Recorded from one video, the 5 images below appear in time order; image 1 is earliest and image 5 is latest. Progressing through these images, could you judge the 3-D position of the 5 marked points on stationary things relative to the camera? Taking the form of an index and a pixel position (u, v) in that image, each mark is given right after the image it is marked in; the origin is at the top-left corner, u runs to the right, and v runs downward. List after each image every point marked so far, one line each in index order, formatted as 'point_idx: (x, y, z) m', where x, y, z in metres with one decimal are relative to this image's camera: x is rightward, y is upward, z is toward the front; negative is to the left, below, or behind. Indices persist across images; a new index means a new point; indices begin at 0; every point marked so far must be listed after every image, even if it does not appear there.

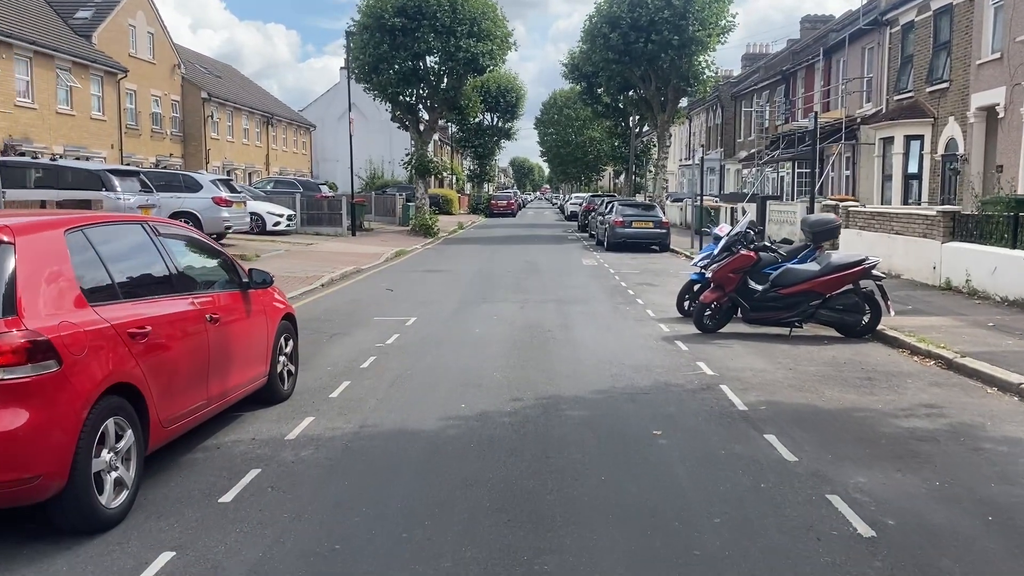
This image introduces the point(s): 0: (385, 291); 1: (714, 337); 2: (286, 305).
0: (-2.3, -0.1, +15.4) m
1: (+2.5, -0.6, +10.6) m
2: (-1.9, -0.2, +7.2) m
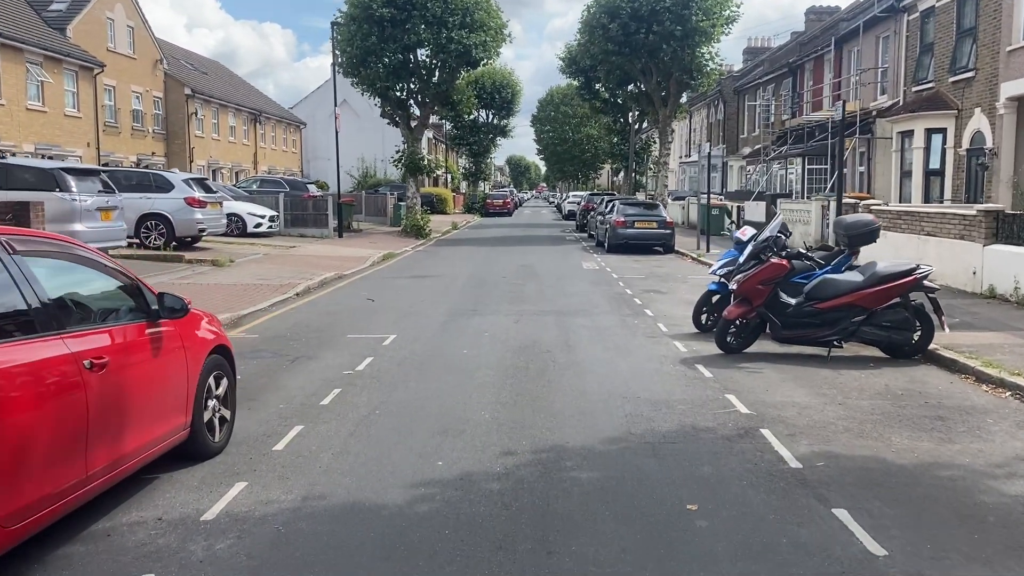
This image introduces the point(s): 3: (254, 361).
0: (-2.4, -0.2, +13.9) m
1: (+2.4, -0.8, +9.1) m
2: (-2.0, -0.3, +5.7) m
3: (-2.7, -0.8, +9.1) m
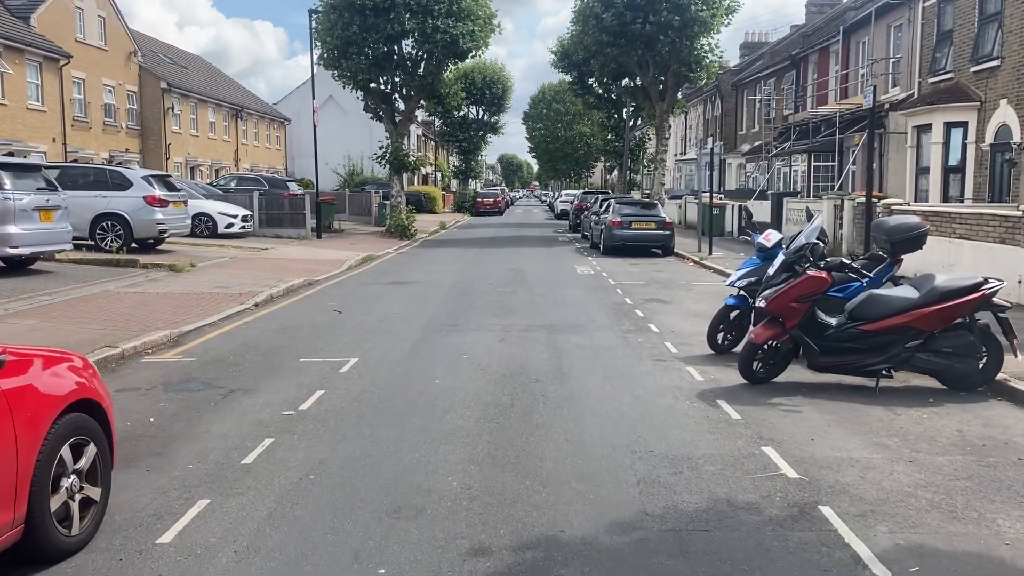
0: (-2.6, -0.4, +12.3) m
1: (+2.3, -0.9, +7.5) m
2: (-2.1, -0.5, +4.1) m
3: (-2.9, -0.9, +7.5) m
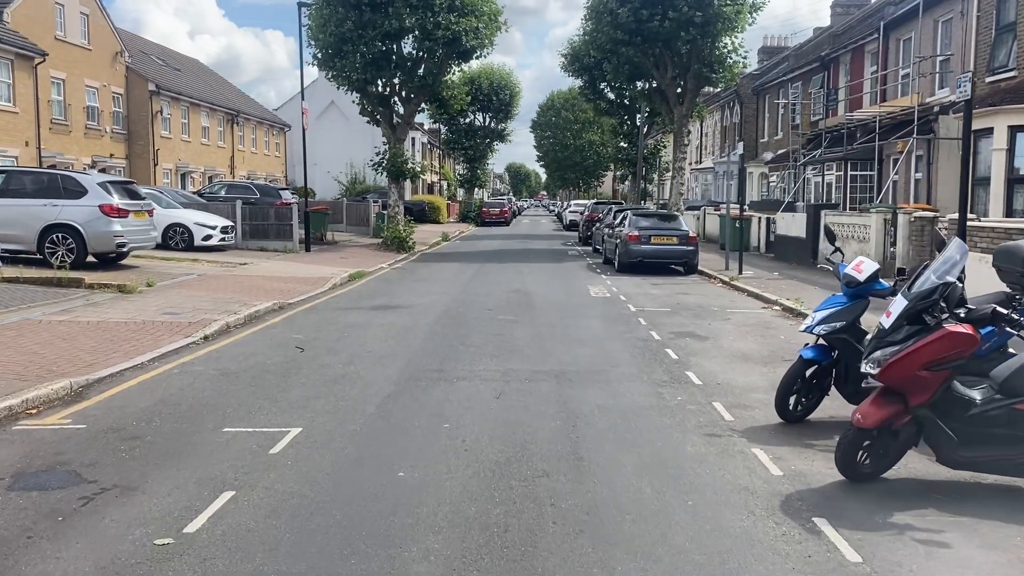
0: (-2.6, -0.8, +10.0) m
1: (+2.2, -1.3, +5.2) m
2: (-2.2, -0.8, +1.8) m
3: (-2.9, -1.2, +5.1) m
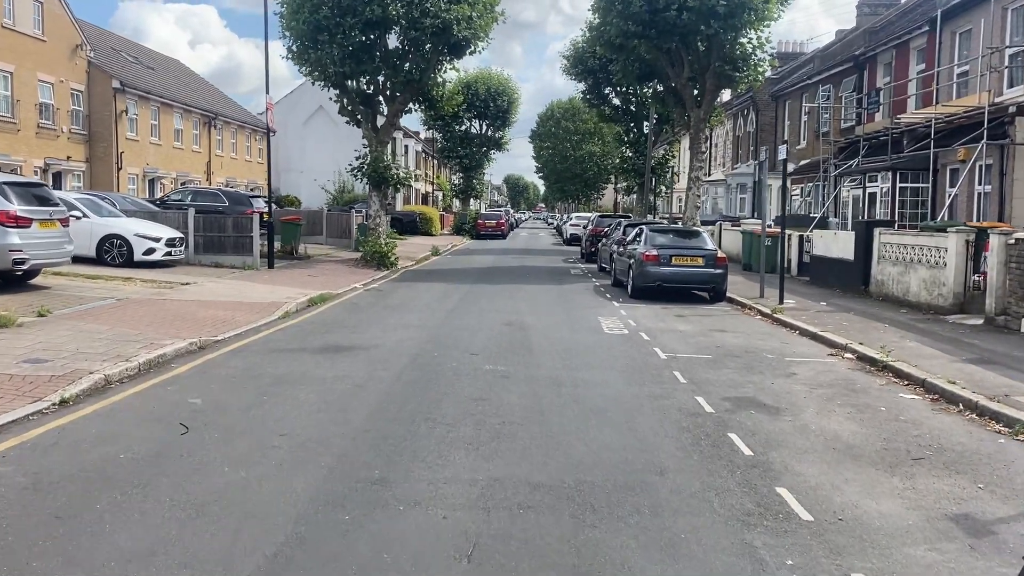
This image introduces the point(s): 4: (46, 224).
0: (-2.7, -1.1, +6.7) m
1: (+2.2, -1.6, +1.9) m
2: (-2.2, -1.1, -1.5) m
3: (-3.0, -1.6, +1.8) m
4: (-7.8, +1.1, +14.4) m
